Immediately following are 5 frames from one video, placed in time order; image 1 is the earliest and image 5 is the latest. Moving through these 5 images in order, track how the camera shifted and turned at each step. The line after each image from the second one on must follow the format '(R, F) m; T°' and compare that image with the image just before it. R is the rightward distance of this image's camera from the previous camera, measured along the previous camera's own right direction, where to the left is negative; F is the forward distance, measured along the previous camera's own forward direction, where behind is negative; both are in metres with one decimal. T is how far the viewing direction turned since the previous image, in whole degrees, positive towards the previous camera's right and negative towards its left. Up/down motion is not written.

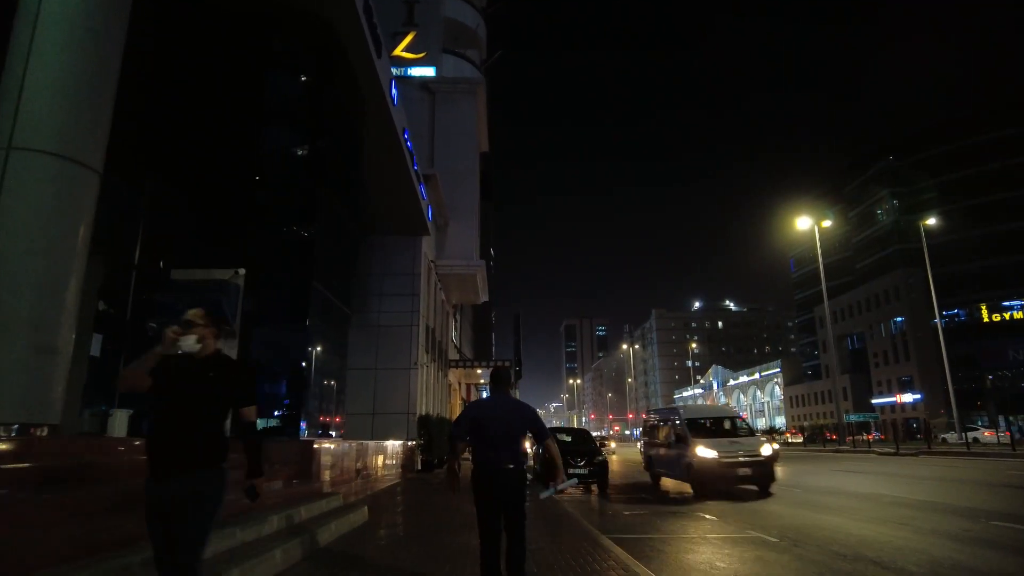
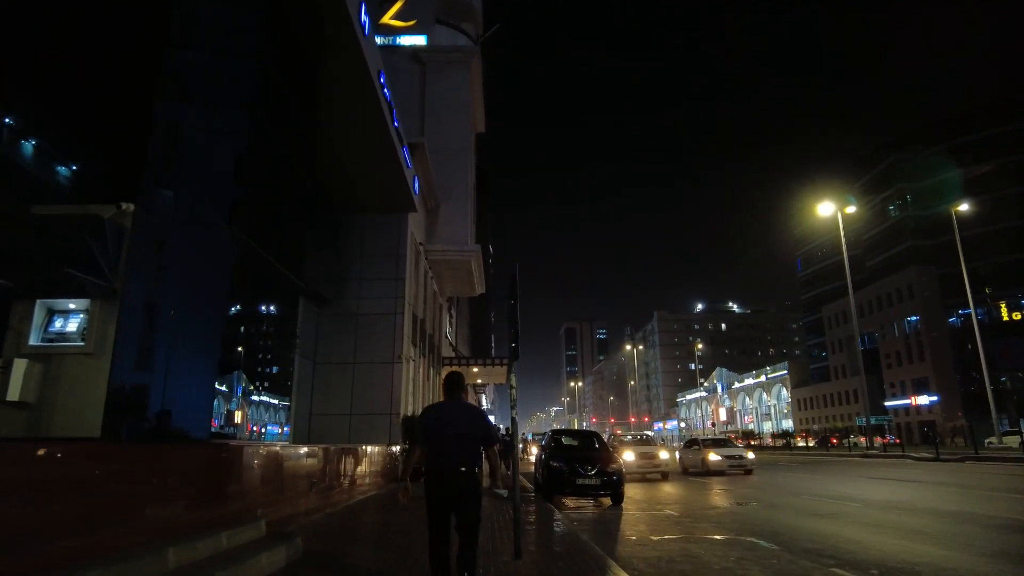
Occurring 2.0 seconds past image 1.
(+0.1, +2.7) m; 0°
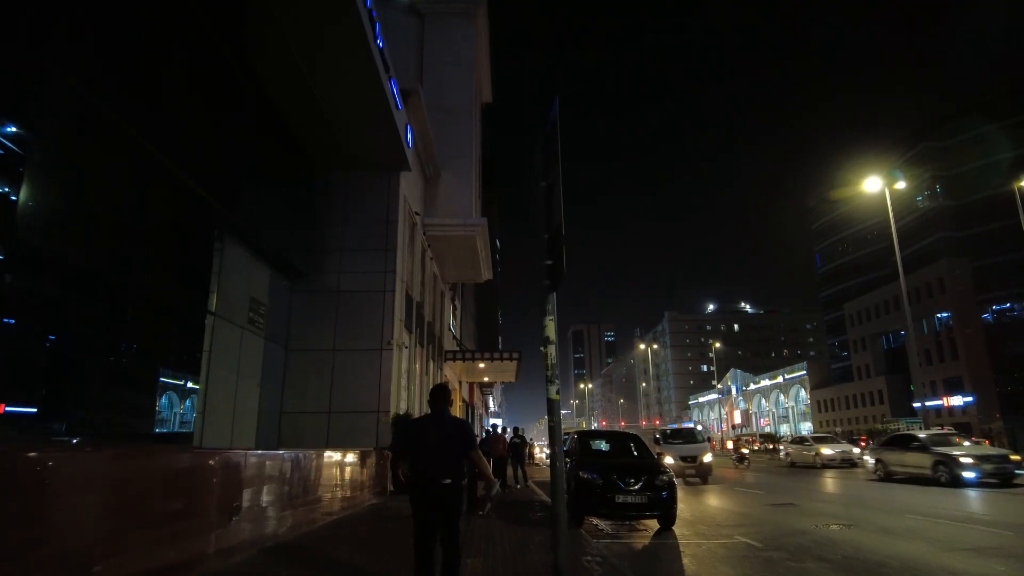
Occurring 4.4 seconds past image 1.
(-0.2, +3.3) m; -1°
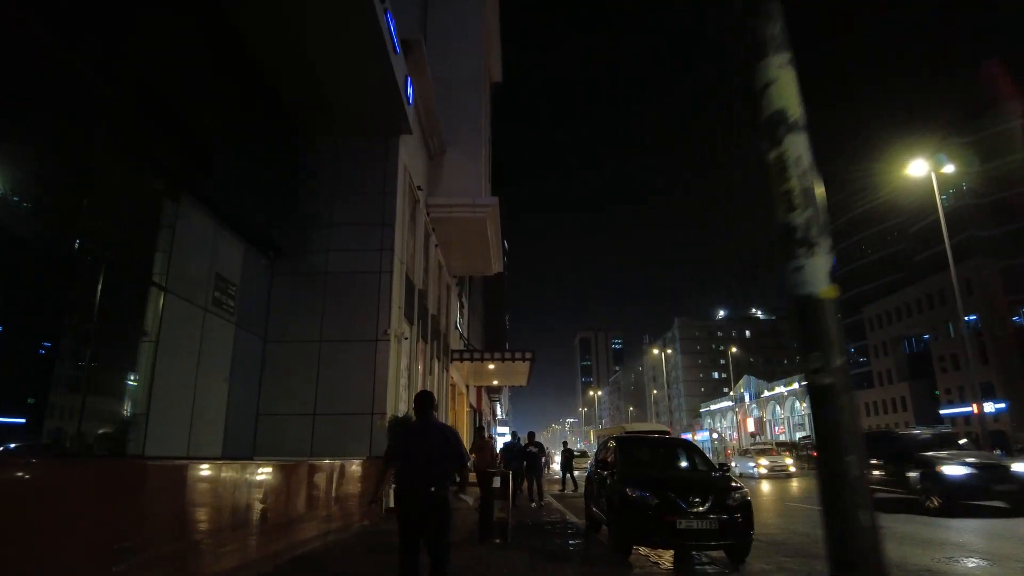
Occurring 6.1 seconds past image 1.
(-0.3, +2.4) m; -1°
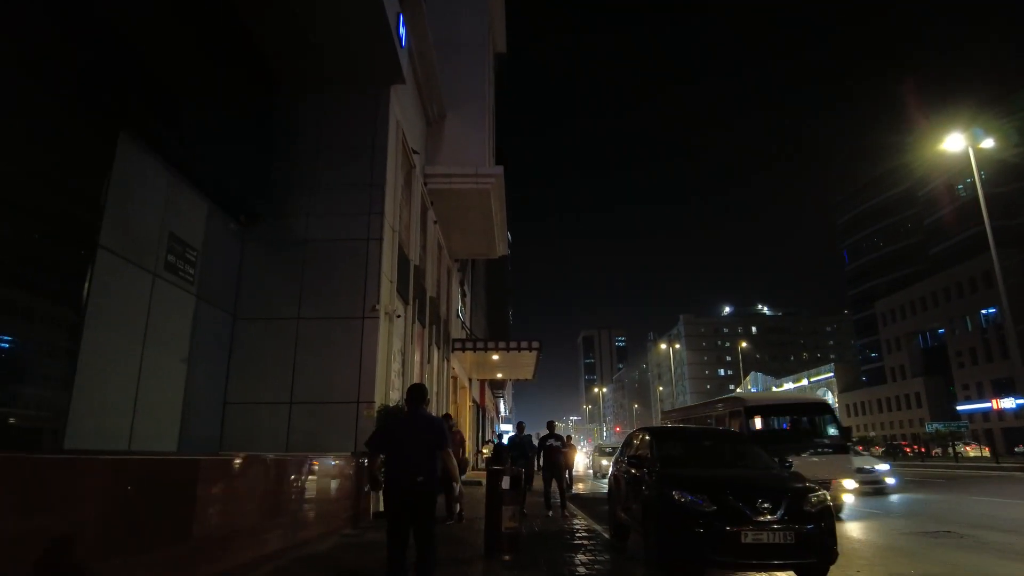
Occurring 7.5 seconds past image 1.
(-0.1, +1.8) m; 0°
